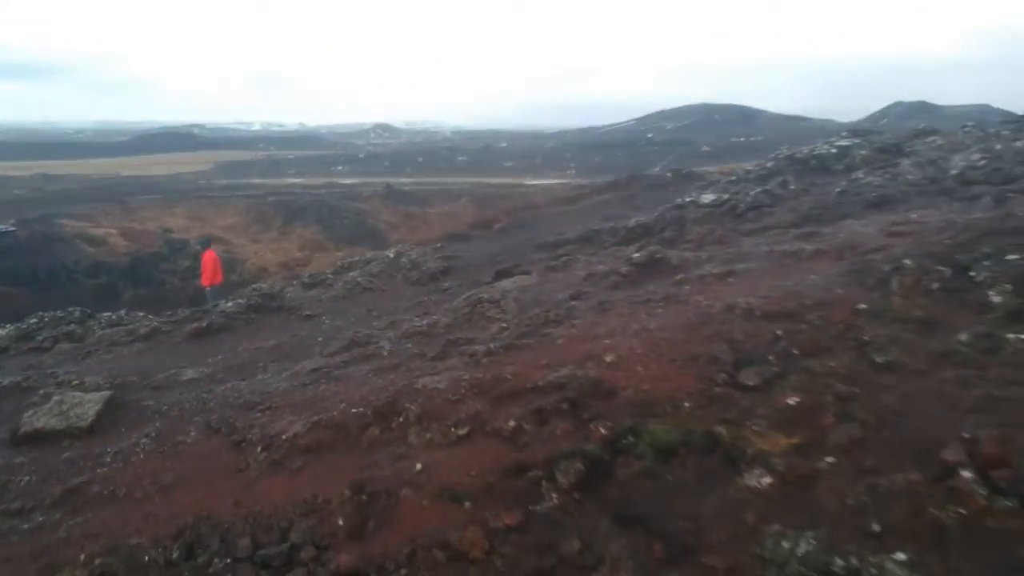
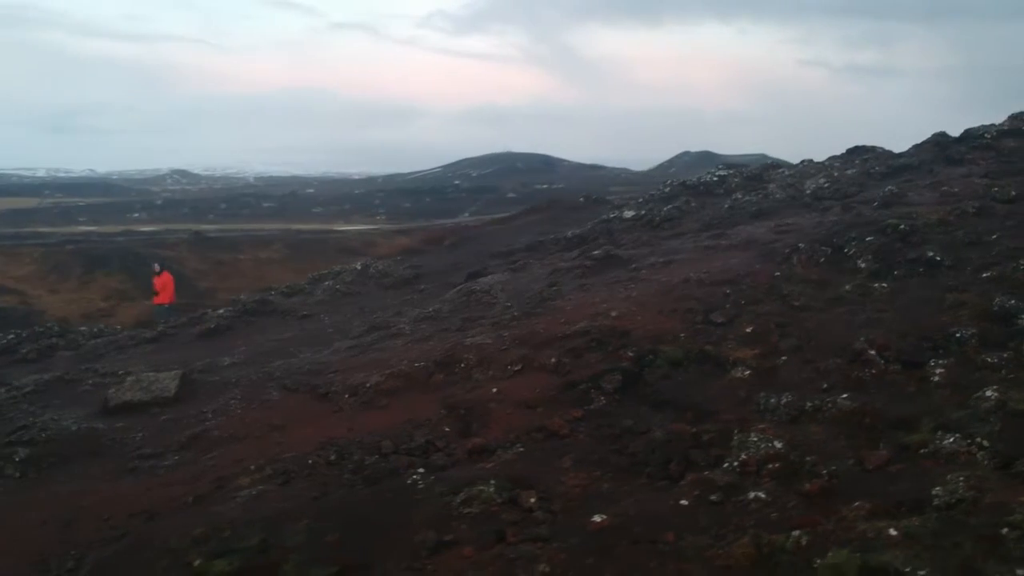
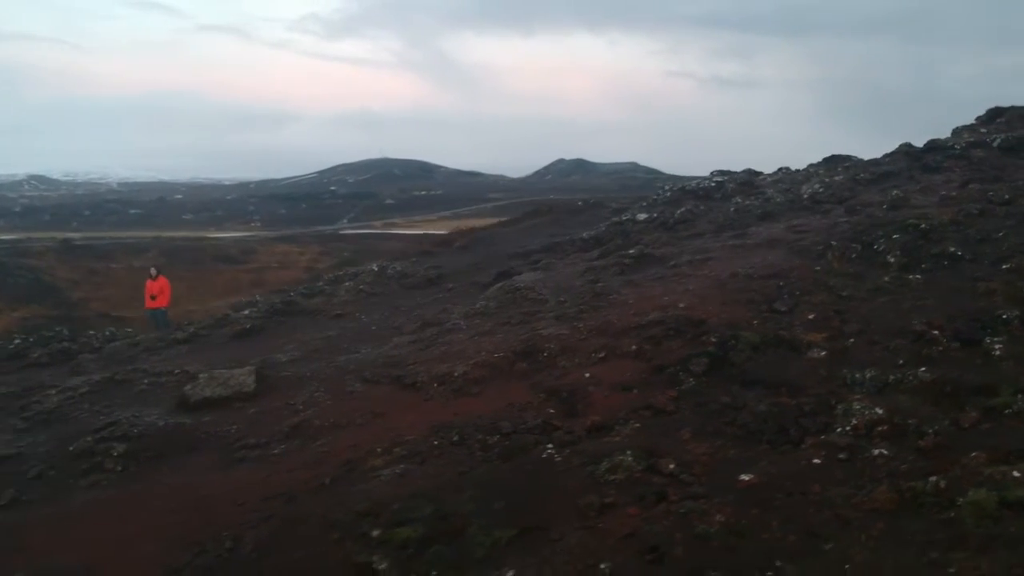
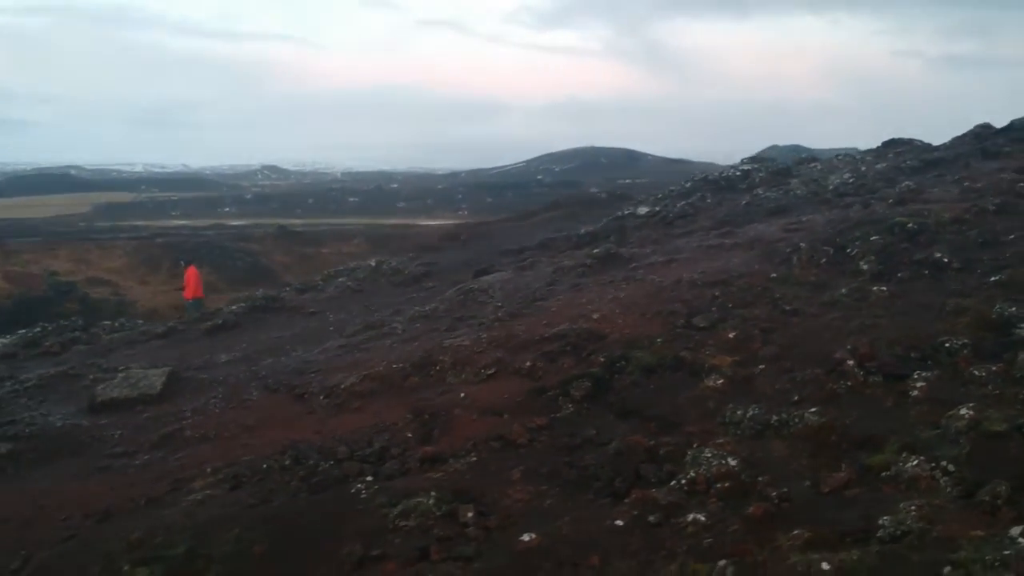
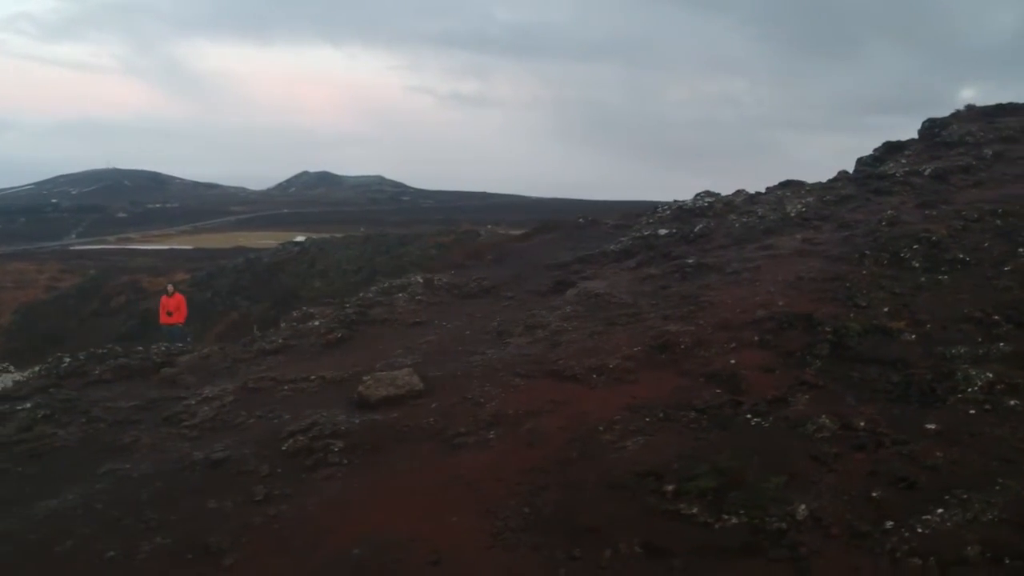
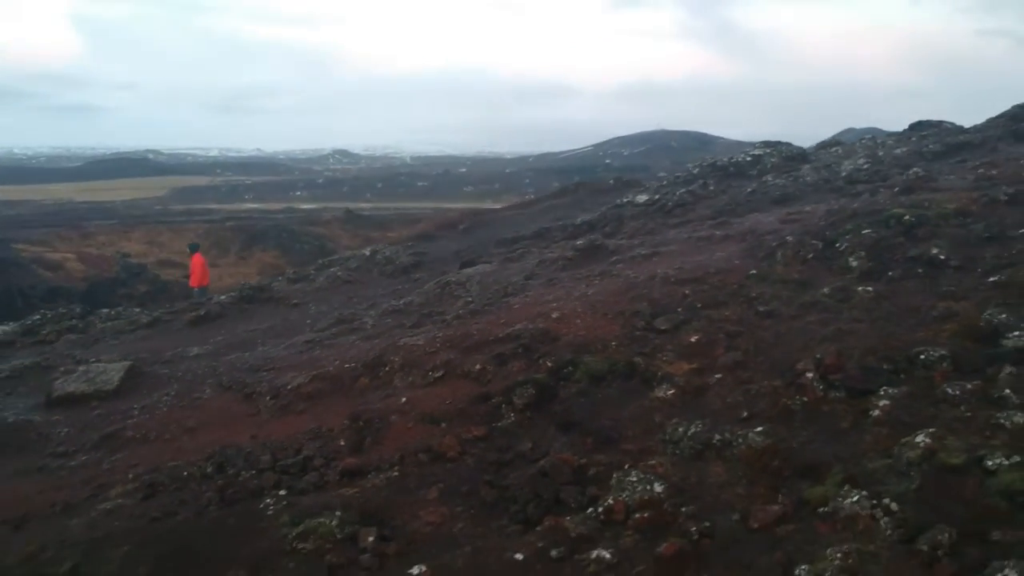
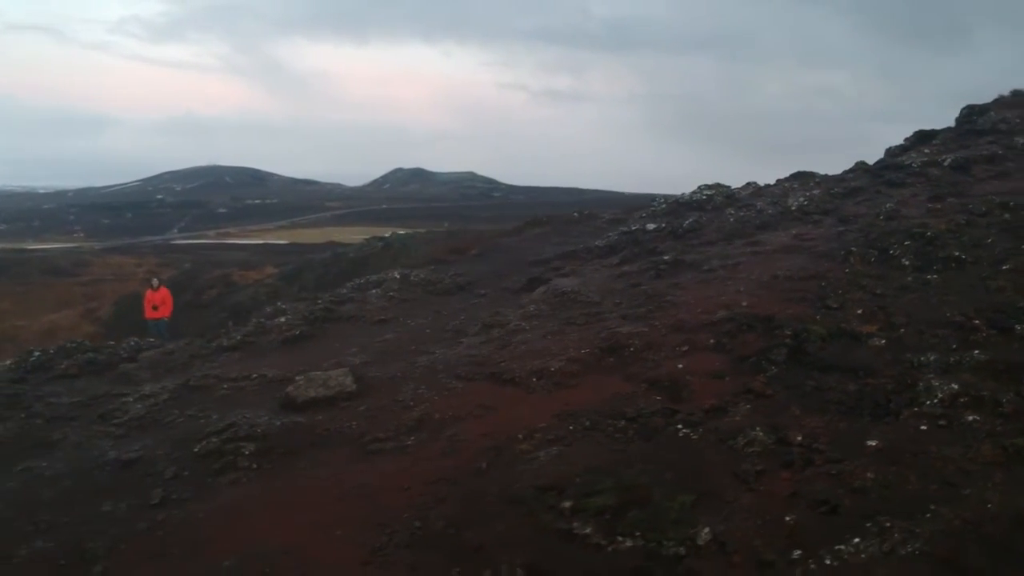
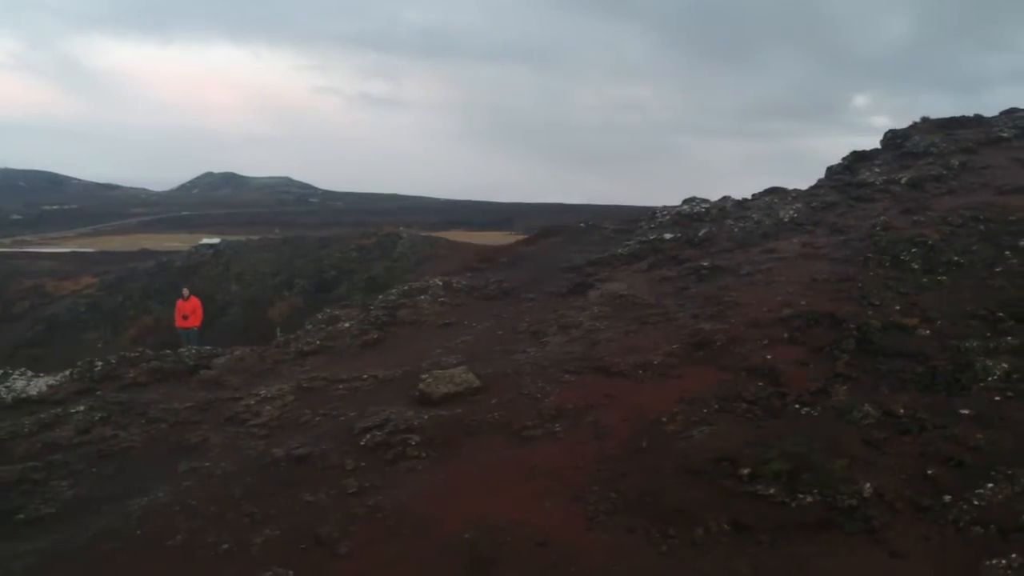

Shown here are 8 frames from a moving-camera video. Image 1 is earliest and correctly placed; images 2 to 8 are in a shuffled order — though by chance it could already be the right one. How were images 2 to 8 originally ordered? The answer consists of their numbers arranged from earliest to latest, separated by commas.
6, 4, 2, 3, 7, 5, 8
